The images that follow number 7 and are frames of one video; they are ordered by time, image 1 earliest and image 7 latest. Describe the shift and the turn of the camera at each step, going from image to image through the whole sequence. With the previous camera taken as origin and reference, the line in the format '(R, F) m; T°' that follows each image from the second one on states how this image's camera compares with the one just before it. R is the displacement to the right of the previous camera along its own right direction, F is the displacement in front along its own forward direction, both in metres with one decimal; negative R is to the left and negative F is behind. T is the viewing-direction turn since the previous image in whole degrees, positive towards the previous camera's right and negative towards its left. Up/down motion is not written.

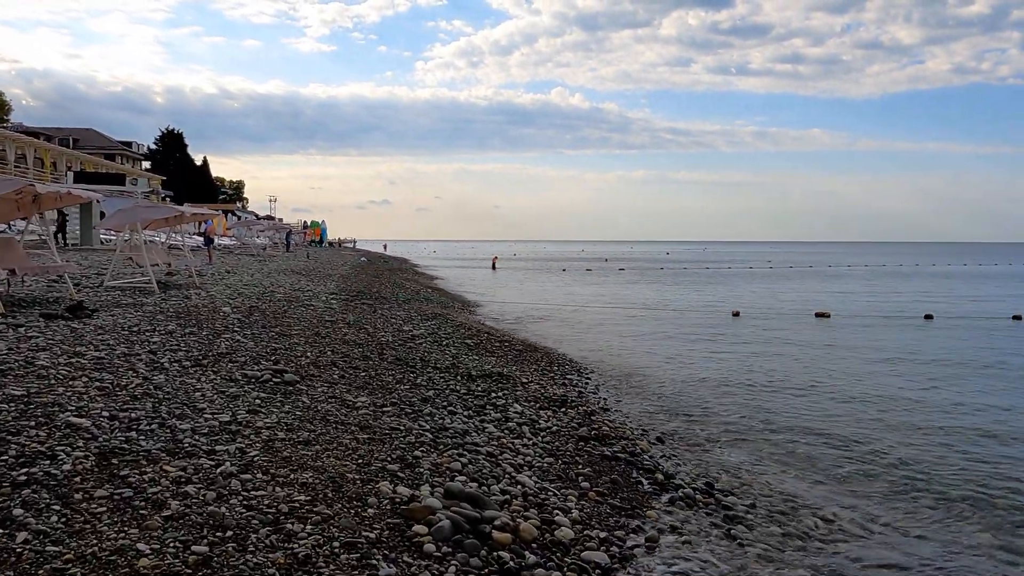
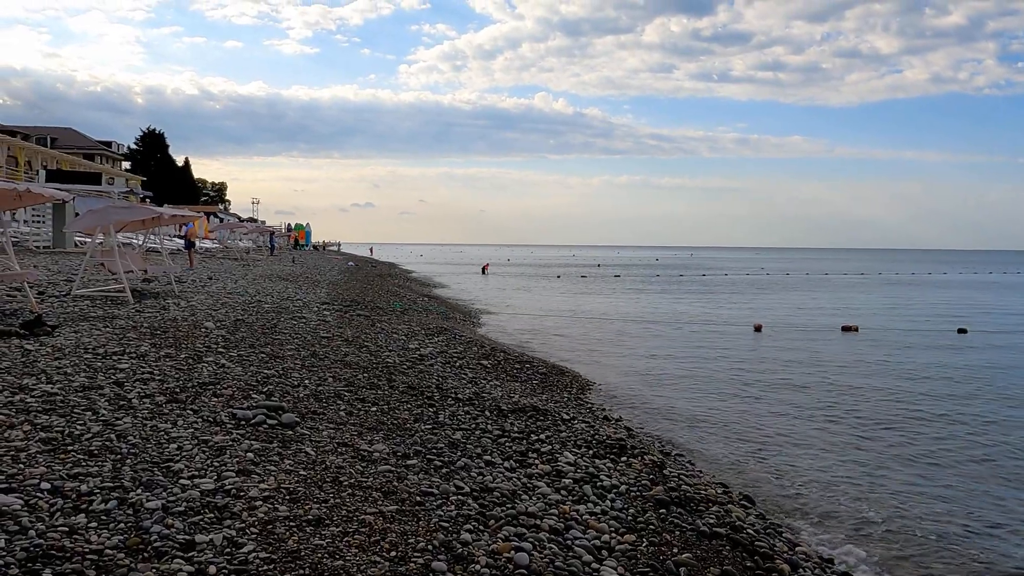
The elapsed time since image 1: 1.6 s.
(-0.8, +2.0) m; +1°
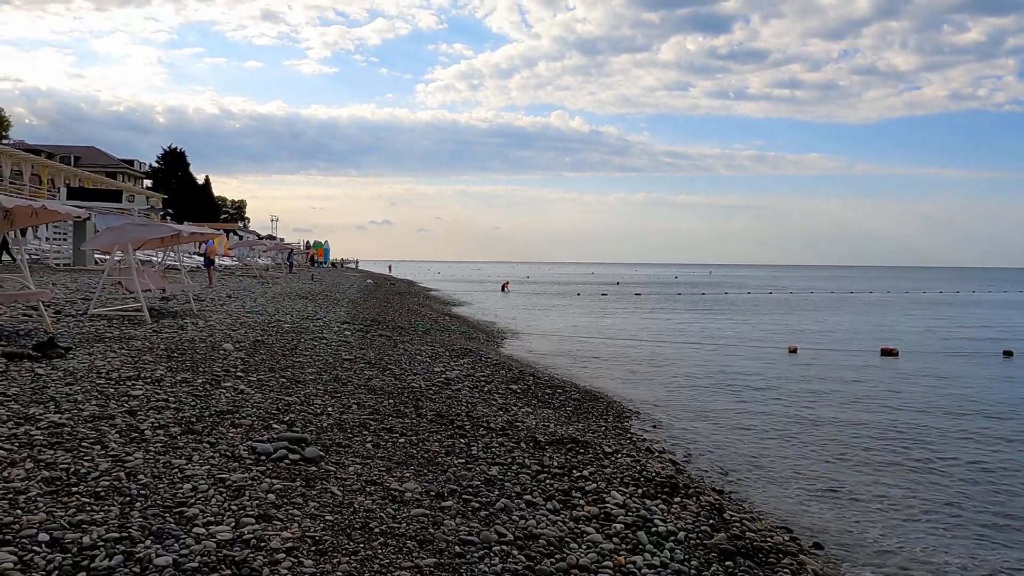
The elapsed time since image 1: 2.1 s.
(-0.3, +0.7) m; -1°
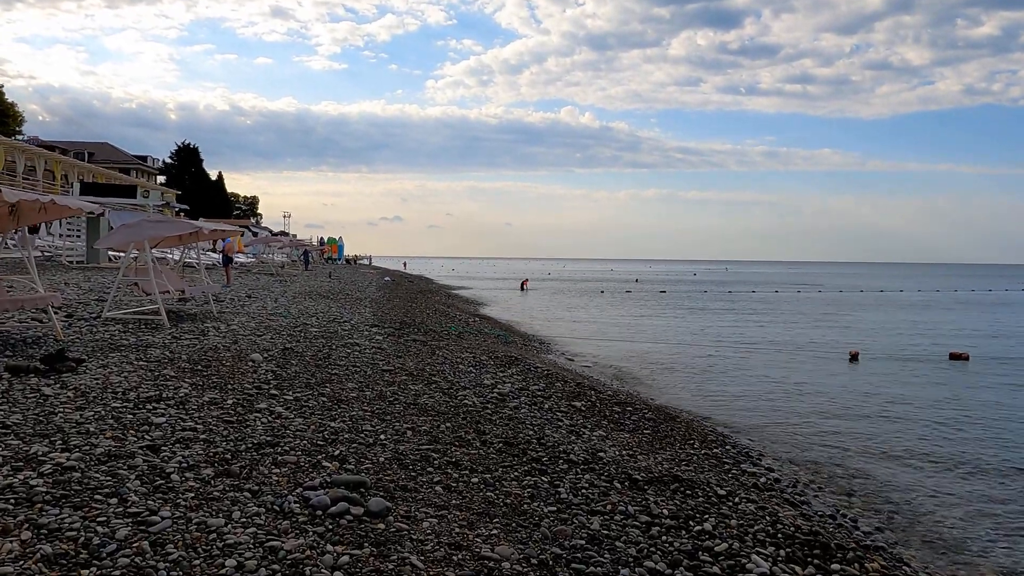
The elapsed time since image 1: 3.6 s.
(-0.9, +1.6) m; -1°
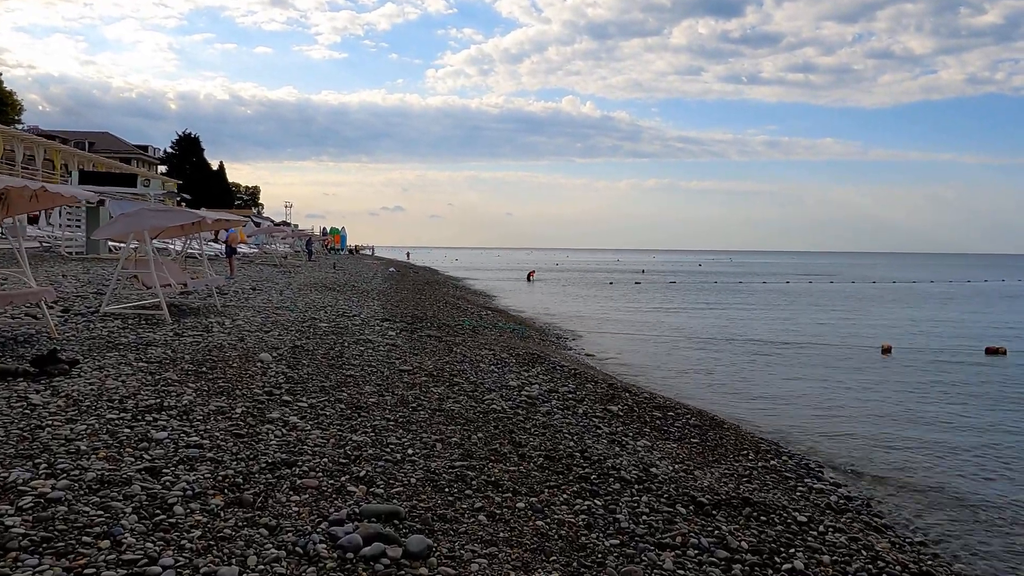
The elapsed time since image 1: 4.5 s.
(-0.5, +1.0) m; 0°
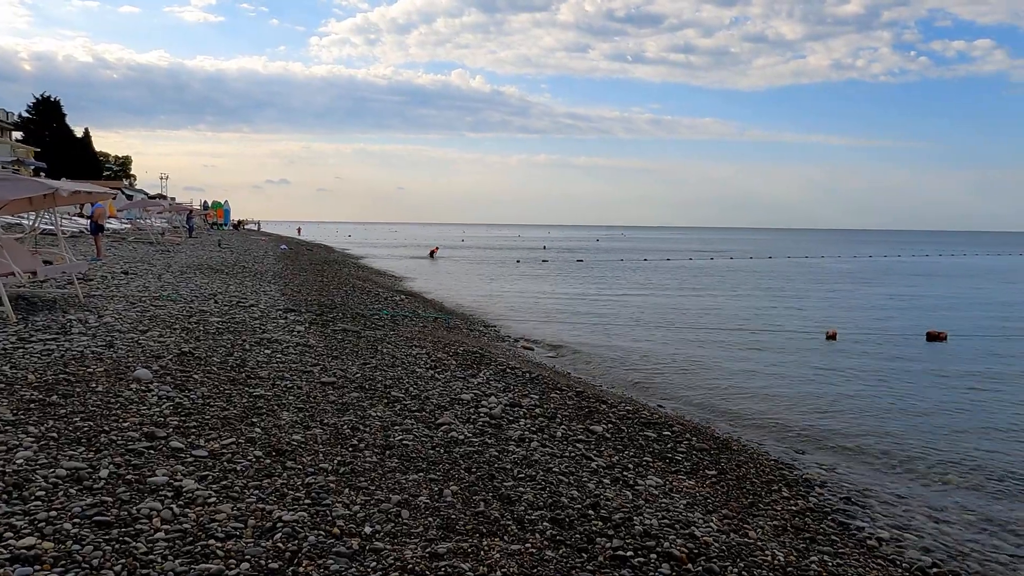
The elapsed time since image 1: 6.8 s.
(-0.8, +2.5) m; +8°
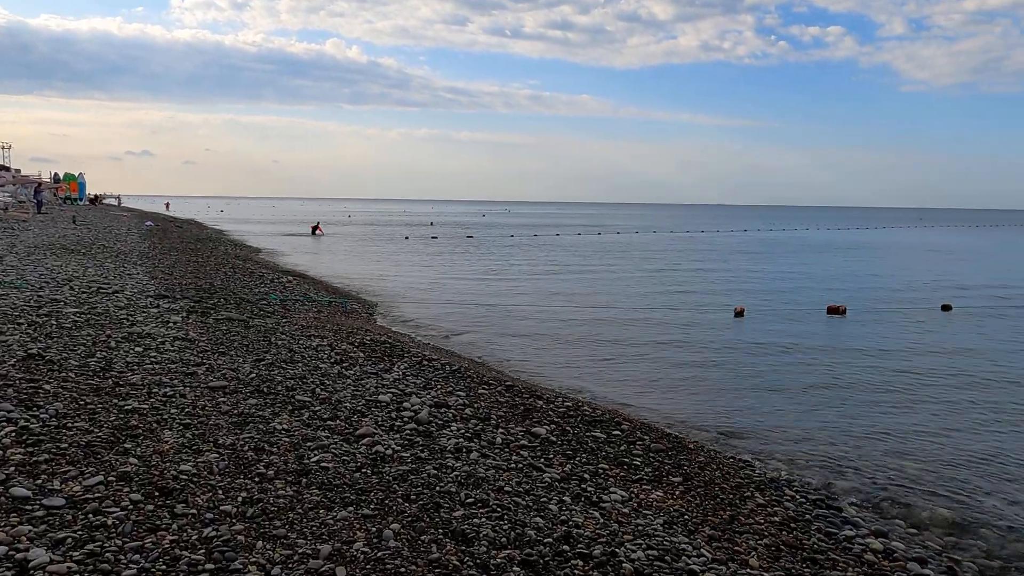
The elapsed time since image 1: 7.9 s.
(-0.5, +1.3) m; +9°
